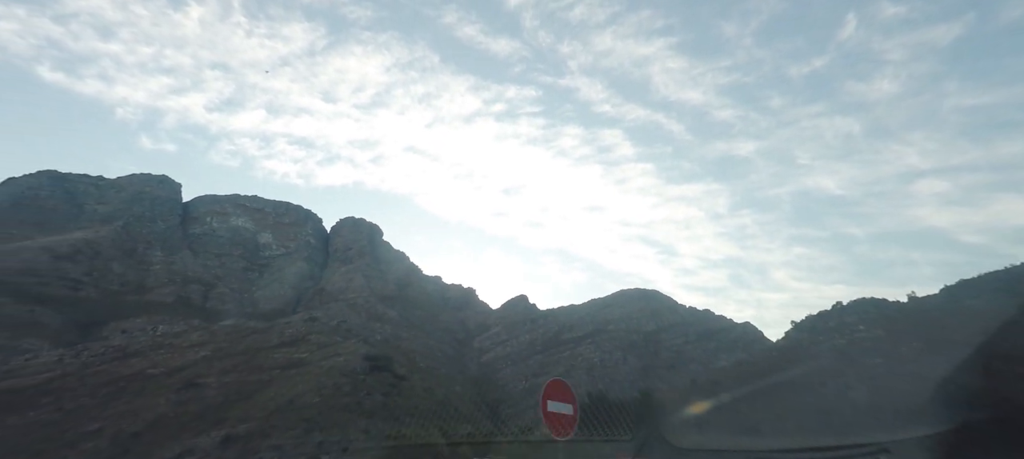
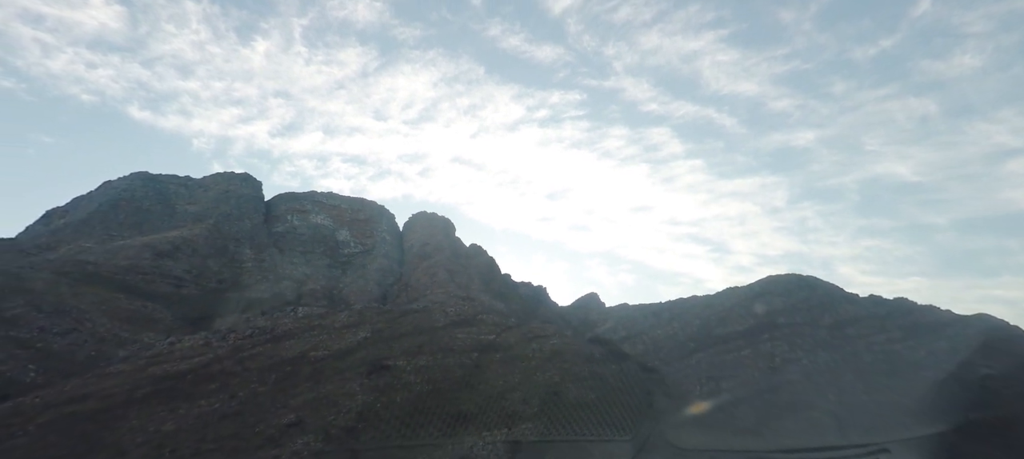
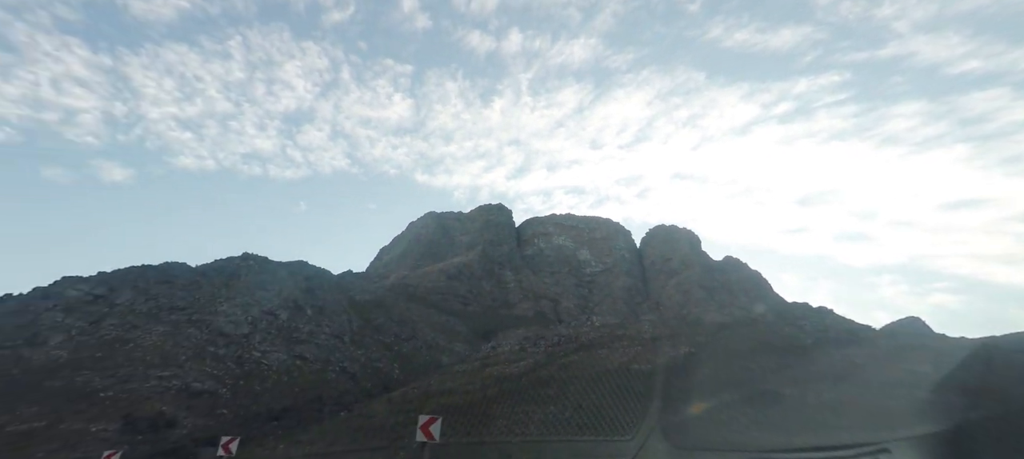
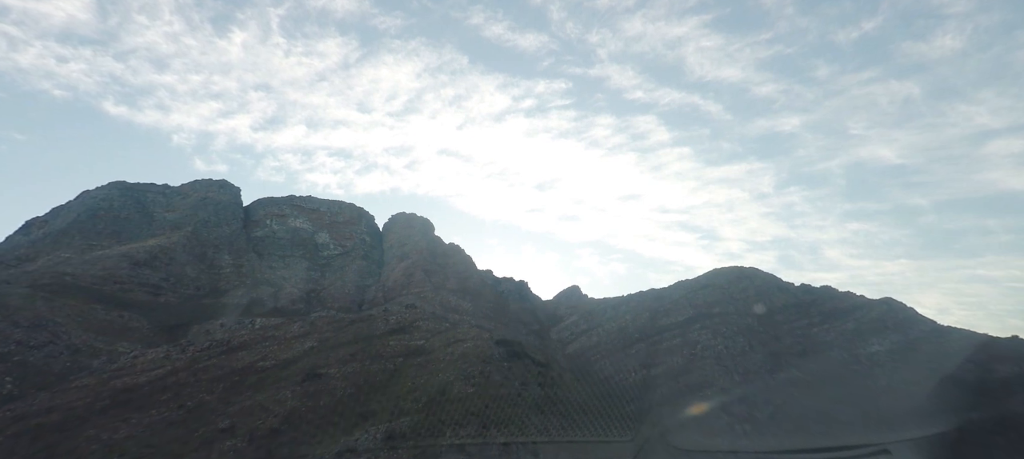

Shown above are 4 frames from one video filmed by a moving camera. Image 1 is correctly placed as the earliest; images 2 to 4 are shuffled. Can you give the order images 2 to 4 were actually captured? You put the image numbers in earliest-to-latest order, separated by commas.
4, 2, 3
